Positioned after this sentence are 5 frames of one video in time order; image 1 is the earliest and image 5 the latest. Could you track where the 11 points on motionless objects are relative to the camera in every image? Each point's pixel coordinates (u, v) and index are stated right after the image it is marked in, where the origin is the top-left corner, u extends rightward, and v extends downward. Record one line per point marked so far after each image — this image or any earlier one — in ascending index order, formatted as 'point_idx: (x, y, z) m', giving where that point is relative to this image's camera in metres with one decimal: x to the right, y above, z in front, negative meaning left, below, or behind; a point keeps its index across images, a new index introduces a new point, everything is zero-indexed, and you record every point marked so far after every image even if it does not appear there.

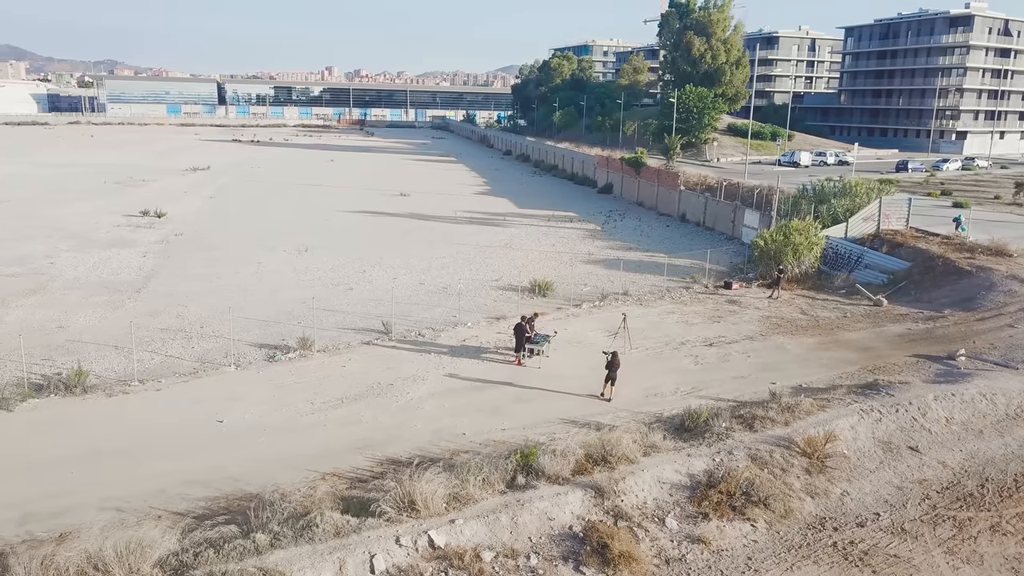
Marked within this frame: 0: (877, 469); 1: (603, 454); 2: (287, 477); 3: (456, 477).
0: (+5.5, -2.7, +10.9) m
1: (+1.2, -2.3, +10.1) m
2: (-3.1, -2.6, +10.0) m
3: (-0.7, -2.4, +9.2) m
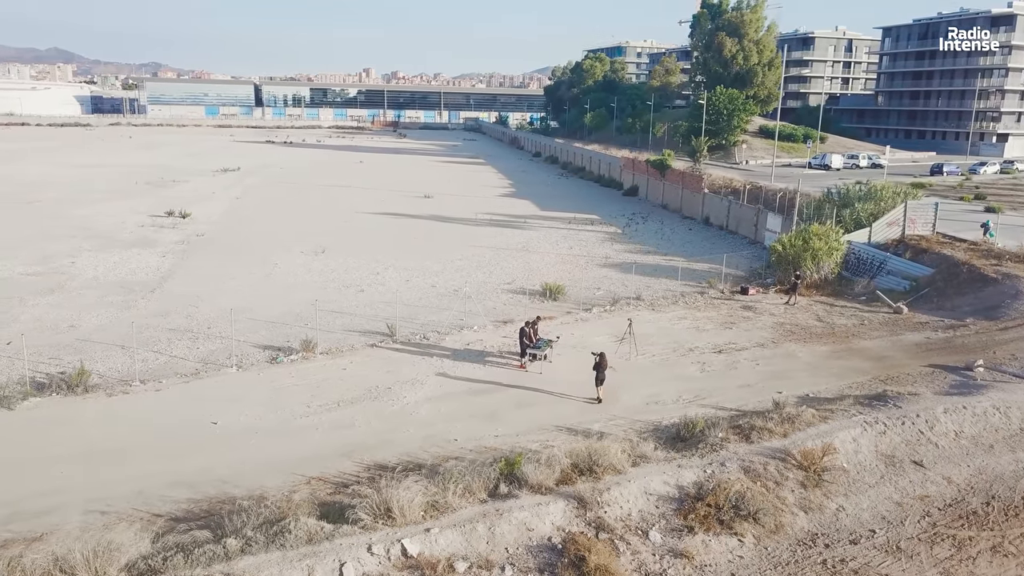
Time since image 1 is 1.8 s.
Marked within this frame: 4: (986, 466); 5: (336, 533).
0: (+5.3, -2.8, +10.6) m
1: (+1.0, -2.4, +9.9) m
2: (-3.3, -2.7, +10.0) m
3: (-1.0, -2.5, +9.1) m
4: (+7.4, -2.8, +11.3) m
5: (-2.0, -2.7, +8.0) m
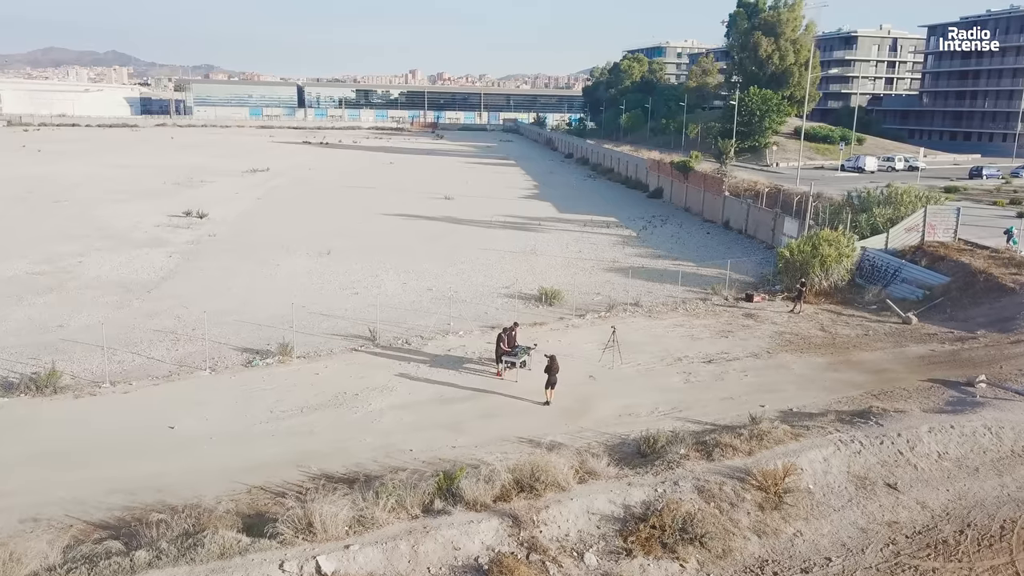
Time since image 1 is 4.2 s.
0: (+4.6, -3.0, +10.0) m
1: (+0.3, -2.5, +9.5) m
2: (-4.1, -2.7, +9.9) m
3: (-1.8, -2.6, +8.9) m
4: (+6.7, -3.0, +10.6) m
5: (-2.8, -2.8, +7.8) m
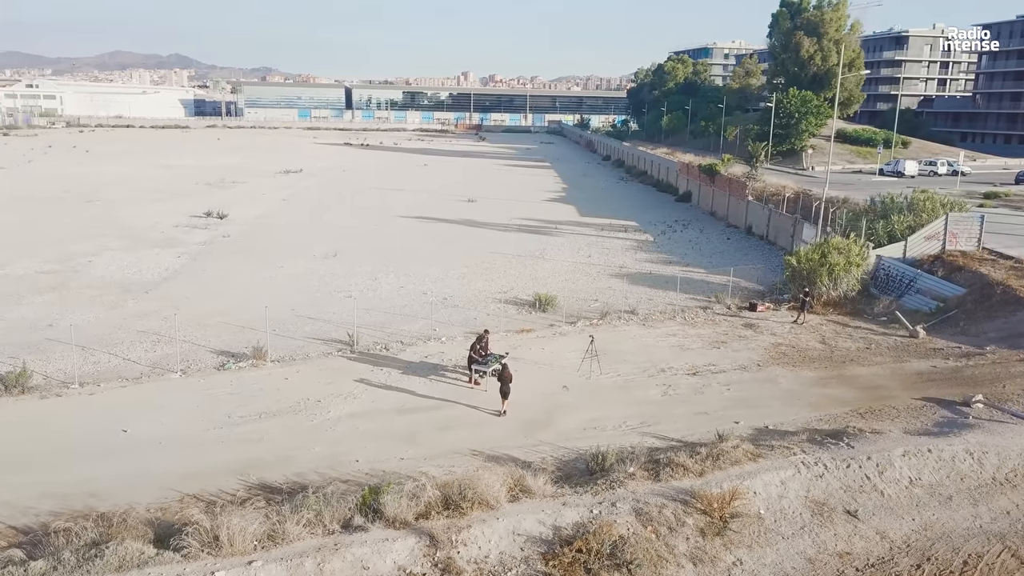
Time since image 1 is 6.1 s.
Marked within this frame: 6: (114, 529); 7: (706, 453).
0: (+3.7, -3.2, +9.5) m
1: (-0.6, -2.7, +9.2) m
2: (-5.0, -2.8, +9.8) m
3: (-2.7, -2.7, +8.7) m
4: (+5.8, -3.2, +10.0) m
5: (-3.8, -2.9, +7.7) m
6: (-4.5, -2.8, +8.3) m
7: (+3.0, -2.5, +11.0) m
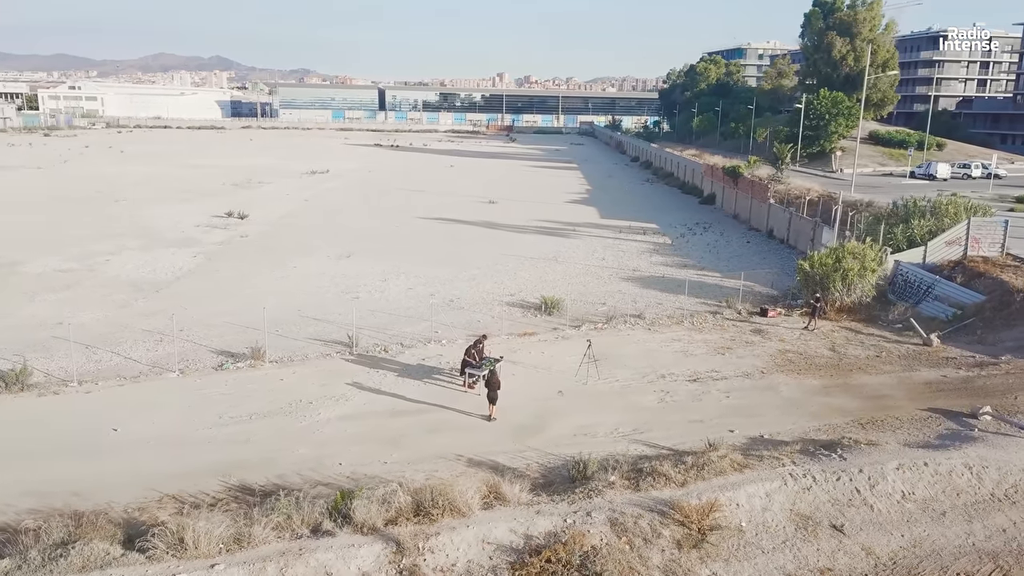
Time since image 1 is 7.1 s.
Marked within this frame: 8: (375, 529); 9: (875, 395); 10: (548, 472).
0: (+3.3, -3.3, +9.2) m
1: (-1.0, -2.7, +9.2) m
2: (-5.3, -2.8, +9.9) m
3: (-3.1, -2.7, +8.7) m
4: (+5.5, -3.3, +9.6) m
5: (-4.2, -2.9, +7.7) m
6: (-4.9, -2.8, +8.3) m
7: (+2.7, -2.6, +10.8) m
8: (-1.6, -2.9, +8.7) m
9: (+7.6, -2.2, +15.2) m
10: (+0.6, -2.7, +11.0) m
